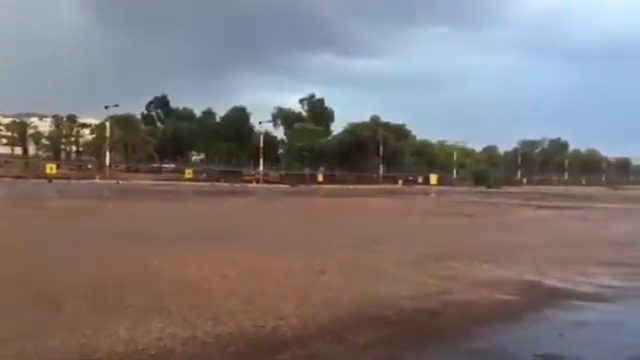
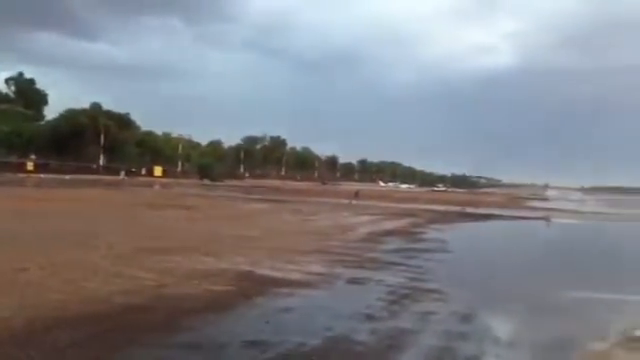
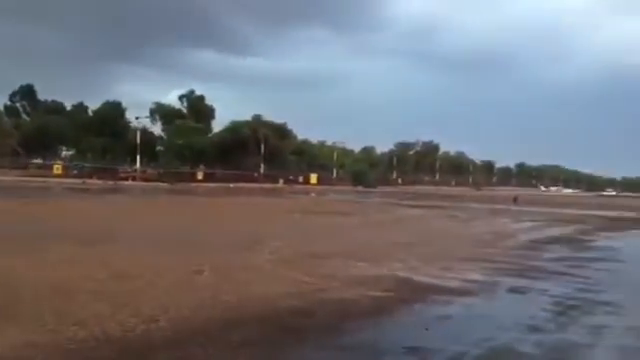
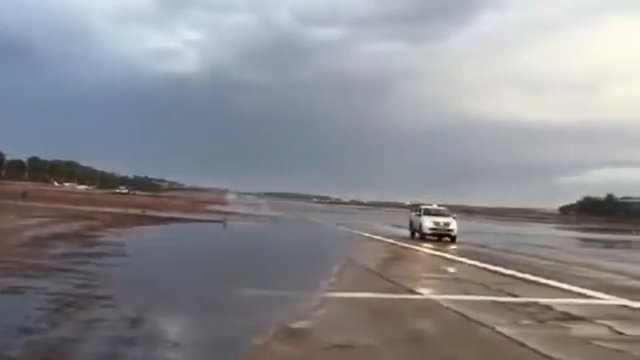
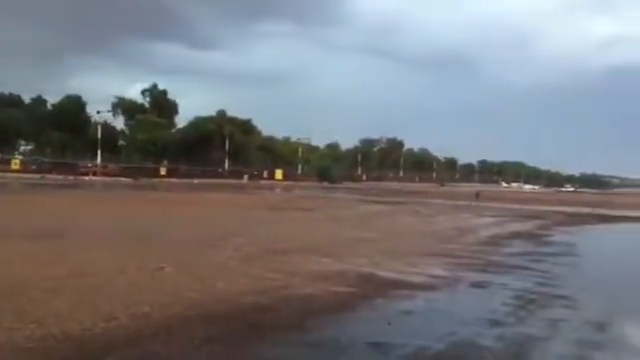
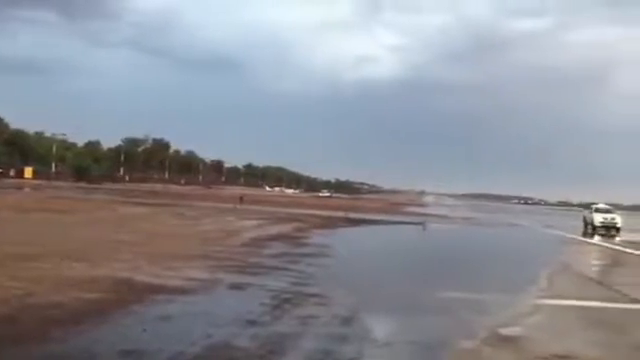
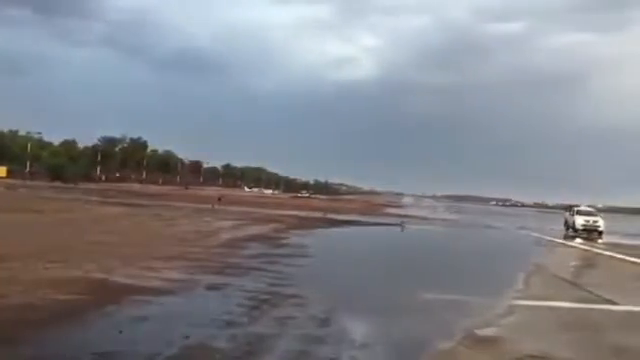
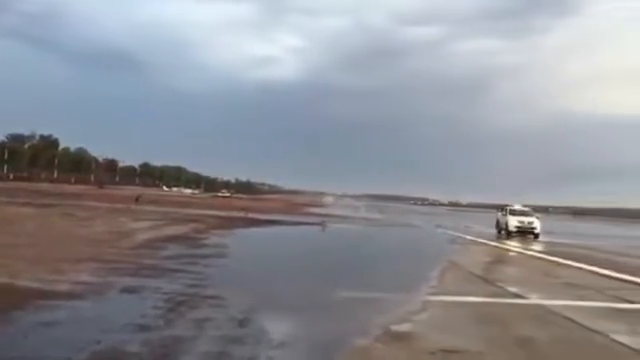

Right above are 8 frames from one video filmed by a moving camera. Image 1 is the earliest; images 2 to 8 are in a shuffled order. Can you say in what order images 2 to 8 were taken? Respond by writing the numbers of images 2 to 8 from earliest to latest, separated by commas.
3, 5, 2, 6, 7, 8, 4
